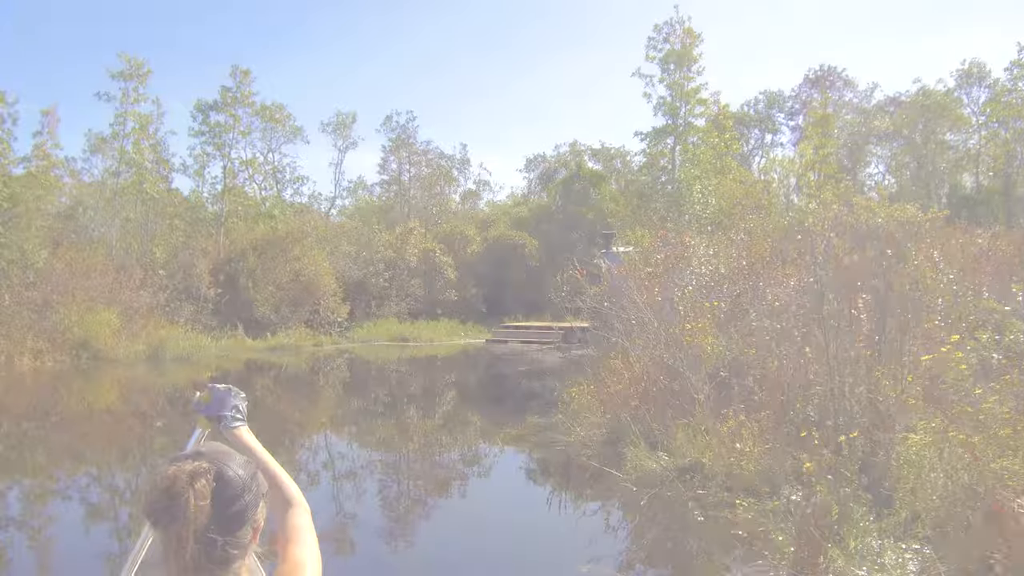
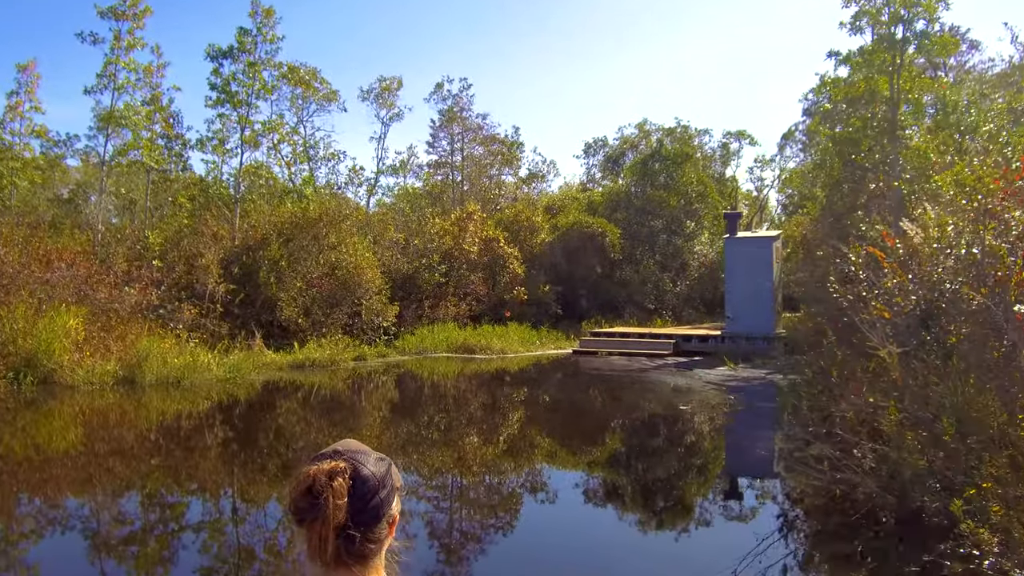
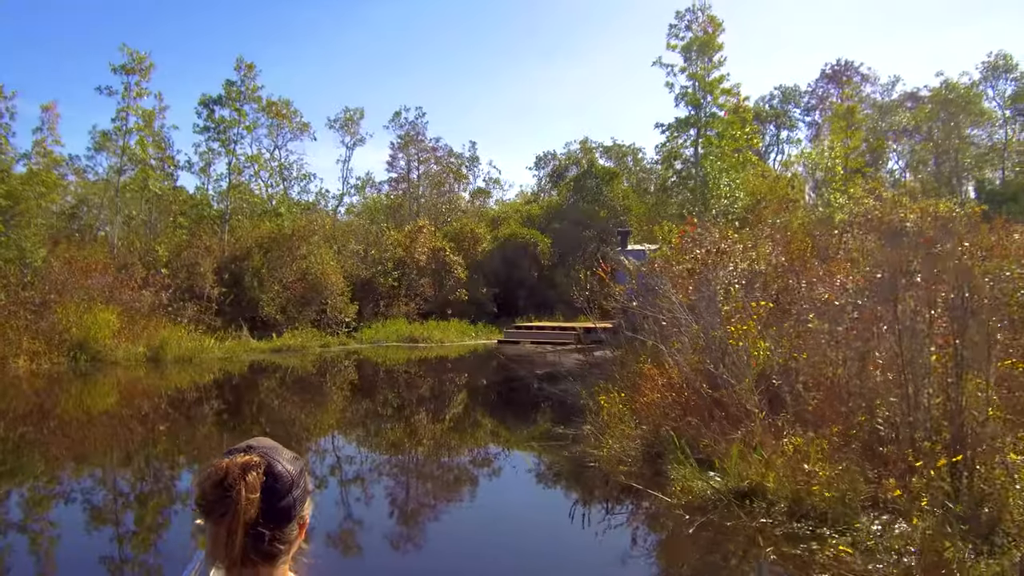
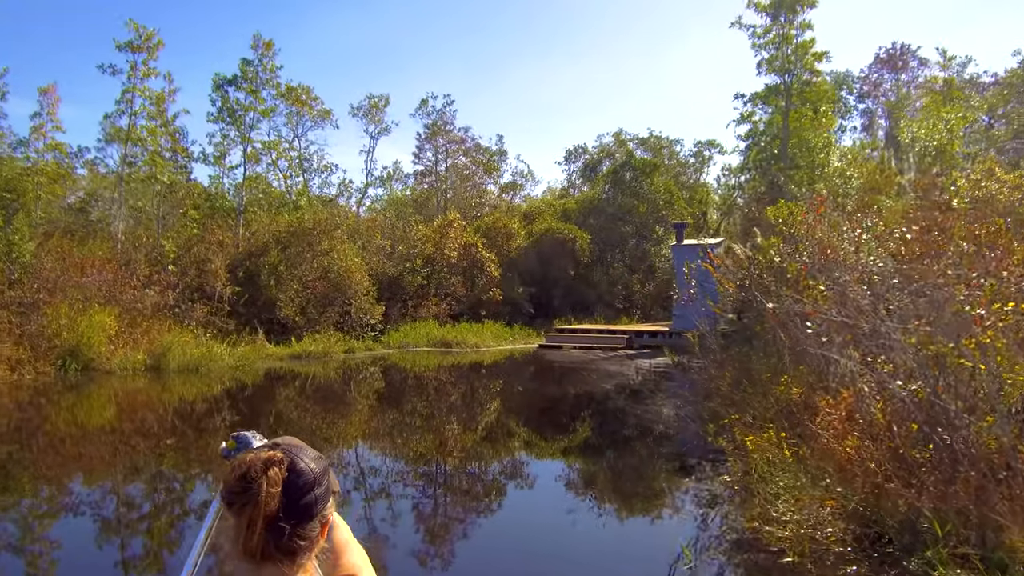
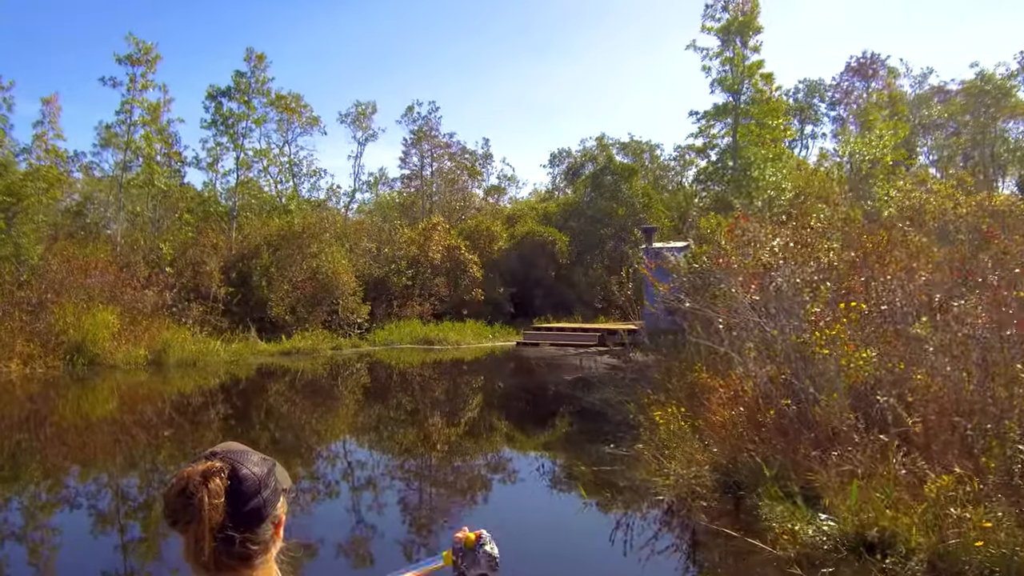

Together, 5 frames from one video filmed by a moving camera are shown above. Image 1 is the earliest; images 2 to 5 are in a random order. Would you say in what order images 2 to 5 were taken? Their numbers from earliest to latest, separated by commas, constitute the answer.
3, 5, 4, 2
